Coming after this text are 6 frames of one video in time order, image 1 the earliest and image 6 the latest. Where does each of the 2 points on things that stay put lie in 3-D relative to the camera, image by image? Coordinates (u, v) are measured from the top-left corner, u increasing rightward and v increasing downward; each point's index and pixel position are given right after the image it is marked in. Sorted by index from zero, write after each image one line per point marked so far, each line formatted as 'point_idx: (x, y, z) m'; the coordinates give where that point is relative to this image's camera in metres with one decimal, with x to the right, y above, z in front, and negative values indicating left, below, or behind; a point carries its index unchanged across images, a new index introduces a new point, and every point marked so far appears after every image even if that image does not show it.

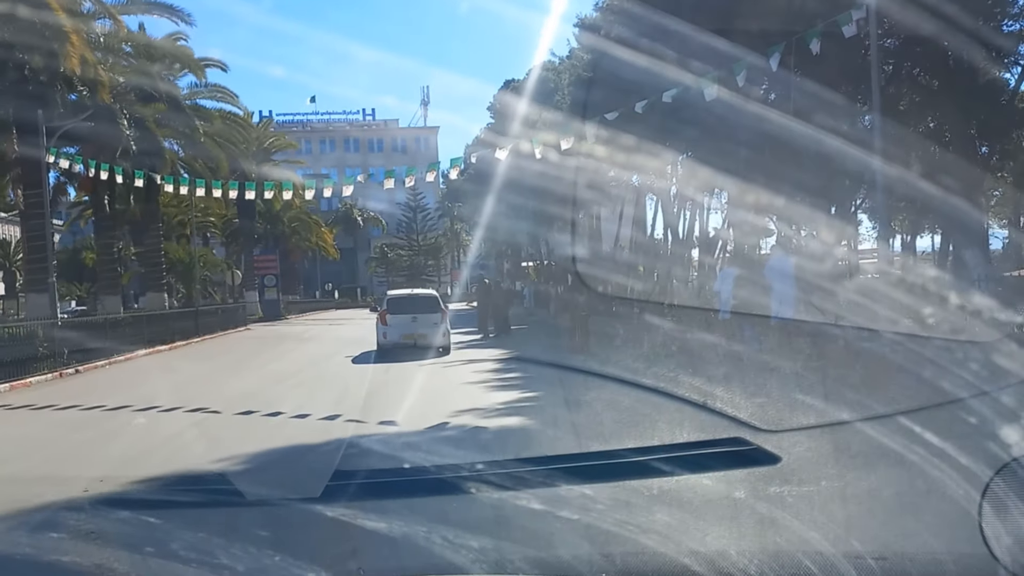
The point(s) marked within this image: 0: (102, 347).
0: (-7.4, -1.0, +17.3) m
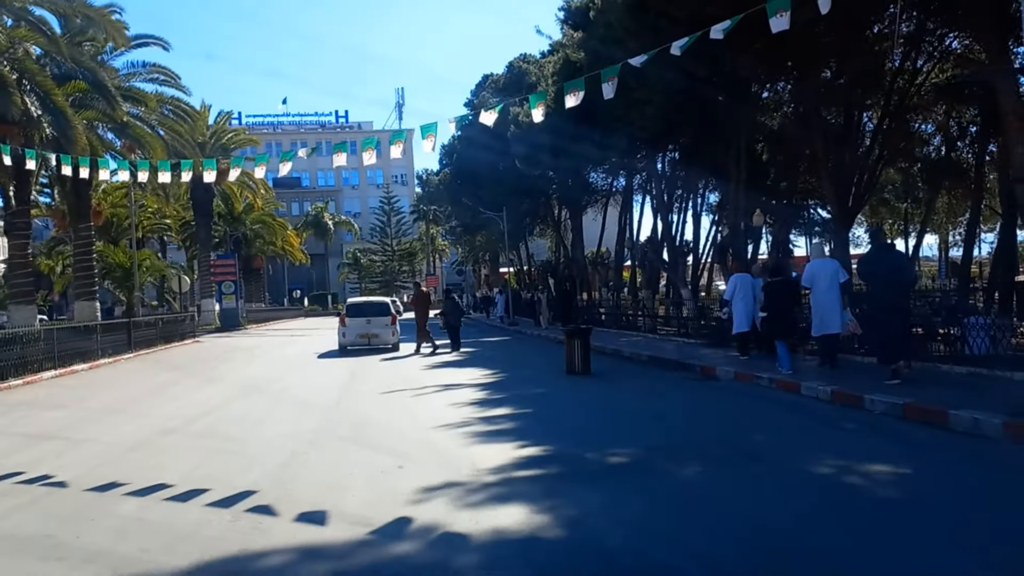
0: (-7.7, -1.1, +16.2) m
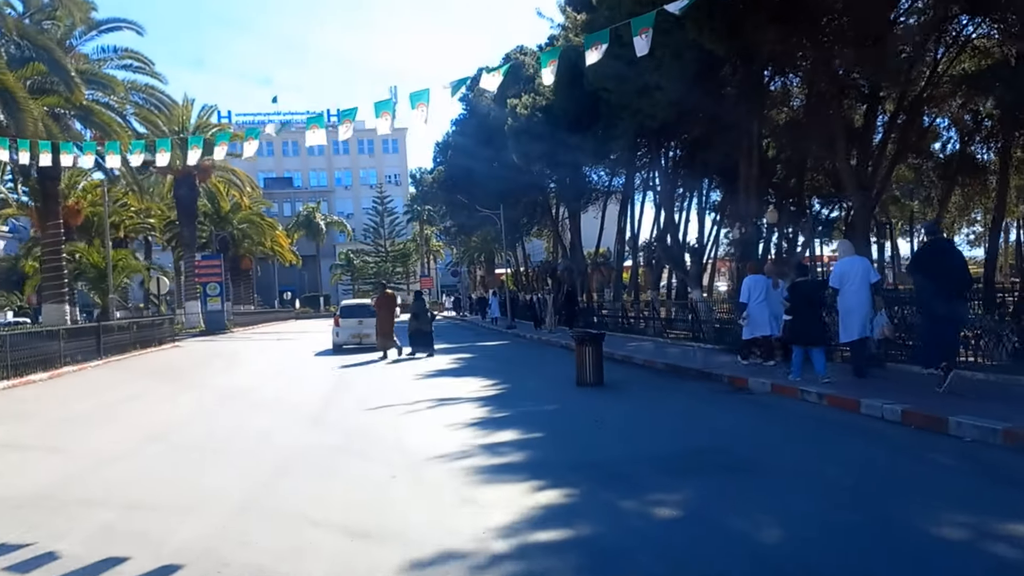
0: (-7.7, -1.1, +15.4) m
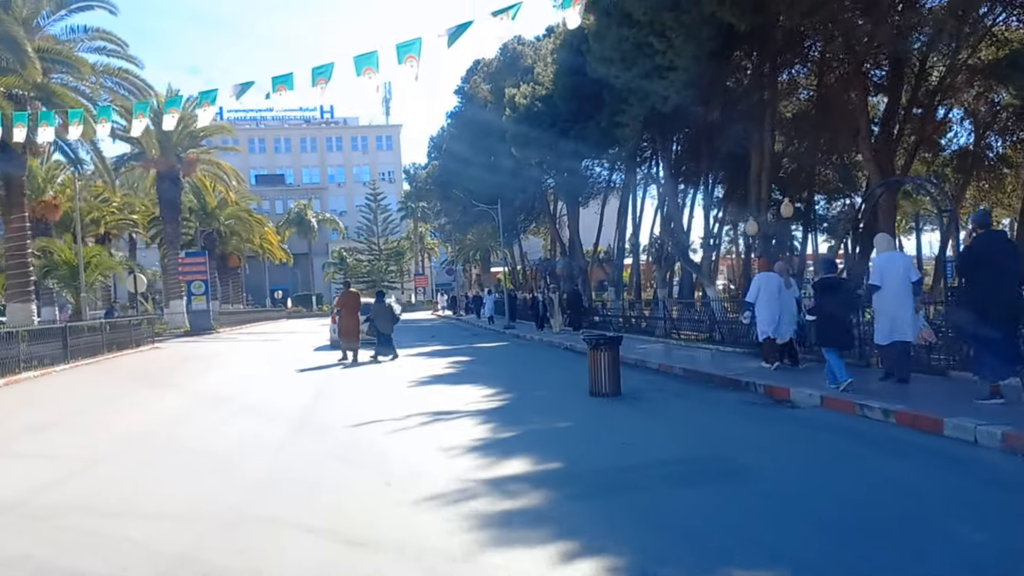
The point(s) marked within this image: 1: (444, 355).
0: (-7.7, -1.1, +14.6) m
1: (-1.2, -1.2, +18.2) m
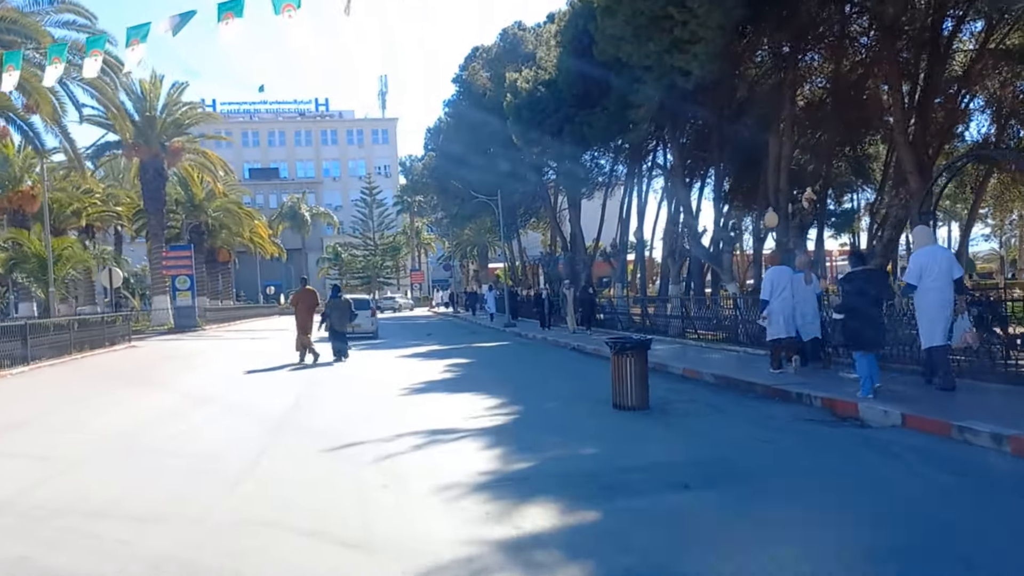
0: (-7.7, -1.0, +13.8) m
1: (-1.2, -1.2, +17.4) m
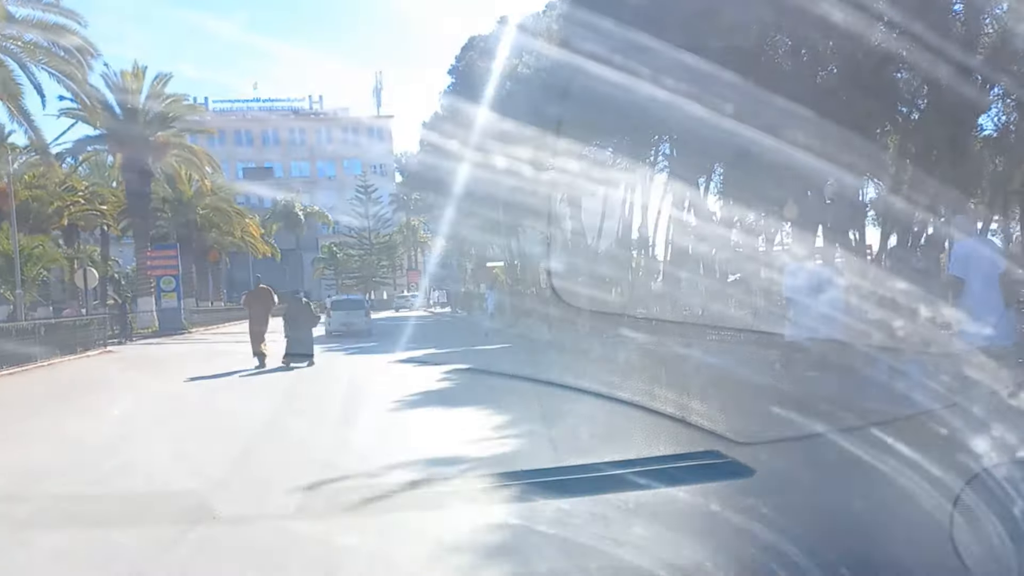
0: (-7.7, -1.0, +13.0) m
1: (-1.2, -1.2, +16.7) m
